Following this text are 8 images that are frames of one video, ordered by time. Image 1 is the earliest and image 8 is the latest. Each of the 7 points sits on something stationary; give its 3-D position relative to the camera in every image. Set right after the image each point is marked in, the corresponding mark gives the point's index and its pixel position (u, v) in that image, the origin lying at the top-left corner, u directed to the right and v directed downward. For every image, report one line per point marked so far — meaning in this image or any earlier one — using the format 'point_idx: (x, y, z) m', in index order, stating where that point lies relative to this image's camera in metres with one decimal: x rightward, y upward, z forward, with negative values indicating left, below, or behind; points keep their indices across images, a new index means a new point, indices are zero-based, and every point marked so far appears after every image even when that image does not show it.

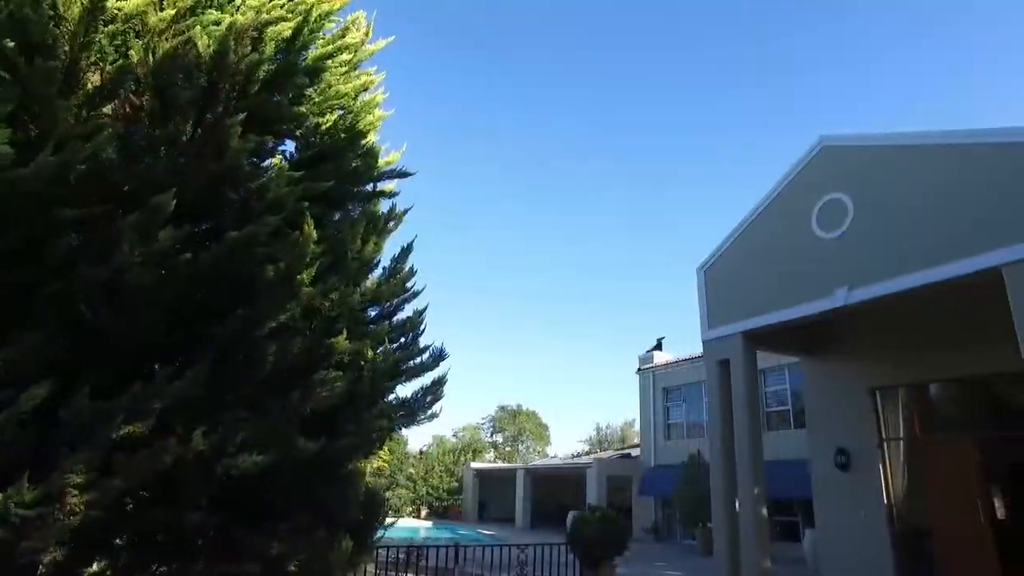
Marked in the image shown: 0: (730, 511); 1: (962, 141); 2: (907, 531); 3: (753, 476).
0: (+4.5, -4.6, +13.5) m
1: (+7.3, +2.4, +10.7) m
2: (+8.3, -5.1, +13.9) m
3: (+4.8, -3.7, +13.1) m
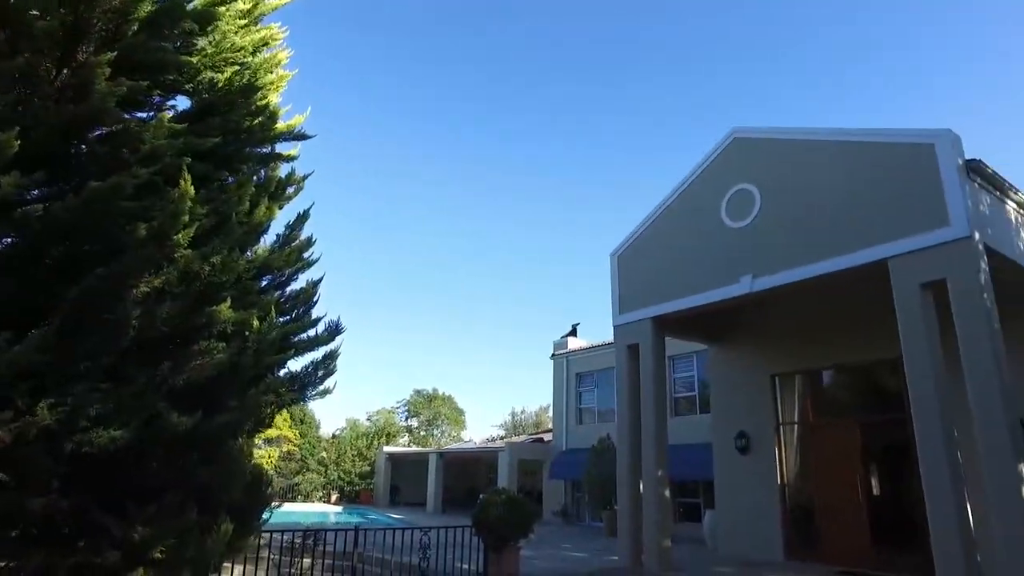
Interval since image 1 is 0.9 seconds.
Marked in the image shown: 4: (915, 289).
0: (+2.5, -4.3, +13.8) m
1: (+5.9, +2.5, +11.1) m
2: (+6.3, -4.9, +14.6) m
3: (+2.9, -3.5, +13.4) m
4: (+6.1, 0.0, +10.0) m
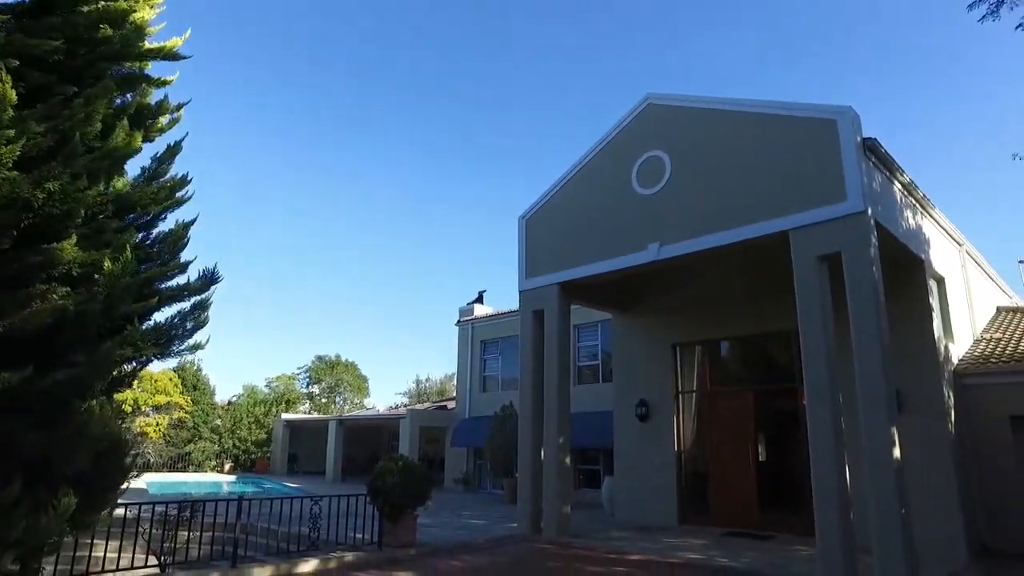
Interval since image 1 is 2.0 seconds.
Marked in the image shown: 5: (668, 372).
0: (+0.5, -3.5, +13.7) m
1: (+4.4, +3.0, +11.3) m
2: (+4.0, -4.3, +15.1) m
3: (+0.9, -2.8, +13.3) m
4: (+4.7, +0.4, +10.2) m
5: (+3.7, -2.0, +15.7) m
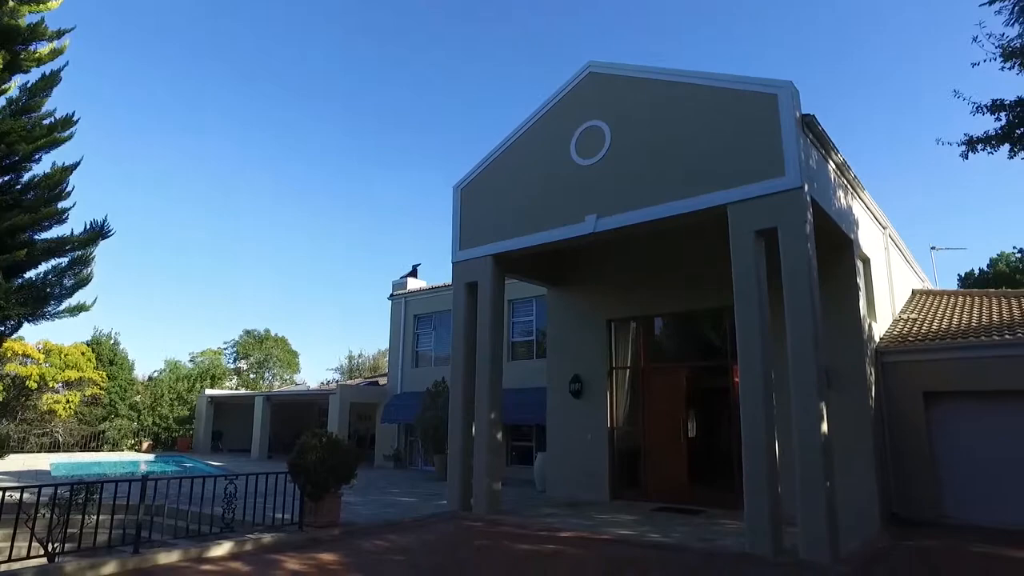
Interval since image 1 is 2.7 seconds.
0: (-0.9, -3.0, +13.4) m
1: (+3.3, +3.4, +11.1) m
2: (+2.5, -3.7, +15.1) m
3: (-0.4, -2.2, +13.0) m
4: (+3.6, +0.8, +10.1) m
5: (+2.1, -1.4, +15.6) m
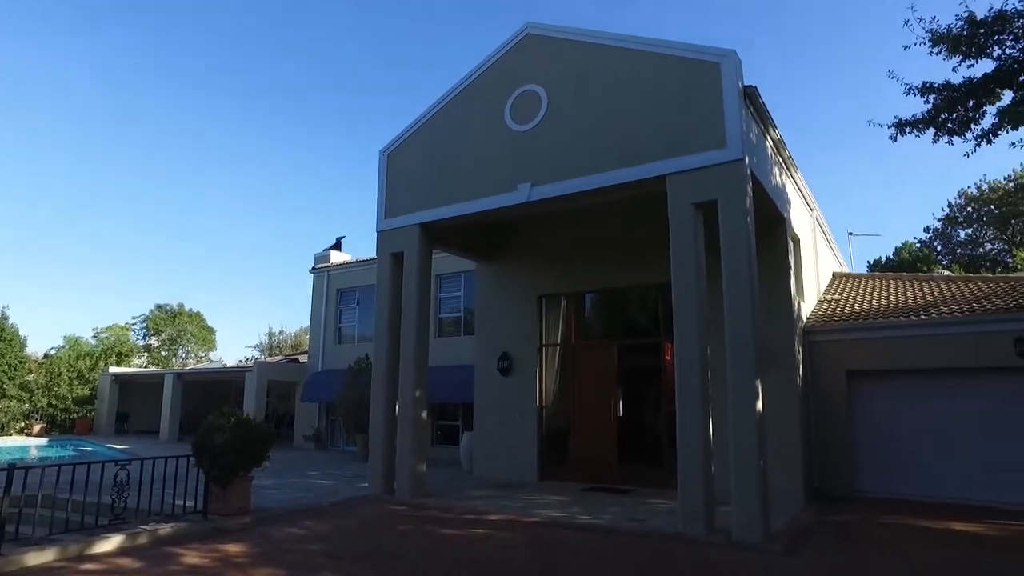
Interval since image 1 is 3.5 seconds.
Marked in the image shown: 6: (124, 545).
0: (-2.3, -2.4, +12.6) m
1: (+2.2, +3.8, +10.6) m
2: (+0.8, -3.2, +14.7) m
3: (-1.8, -1.7, +12.3) m
4: (+2.6, +1.2, +9.8) m
5: (+0.4, -0.8, +15.1) m
6: (-4.9, -3.2, +8.3) m
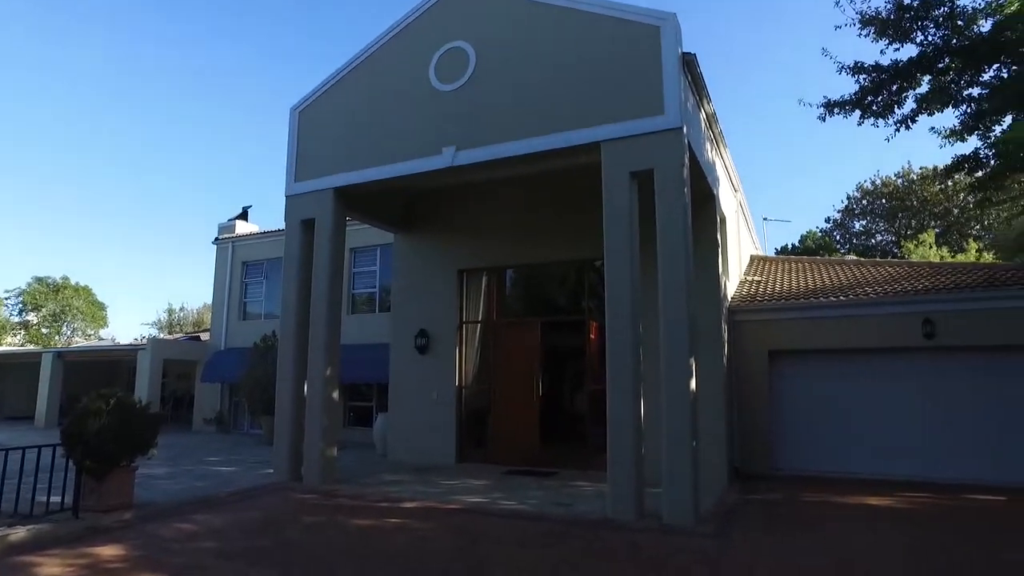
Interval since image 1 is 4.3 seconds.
0: (-3.8, -1.9, +11.6) m
1: (+1.2, +4.2, +10.0) m
2: (-0.9, -2.6, +14.1) m
3: (-3.2, -1.2, +11.3) m
4: (+1.6, +1.6, +9.3) m
5: (-1.3, -0.3, +14.4) m
6: (-5.8, -2.8, +7.0) m
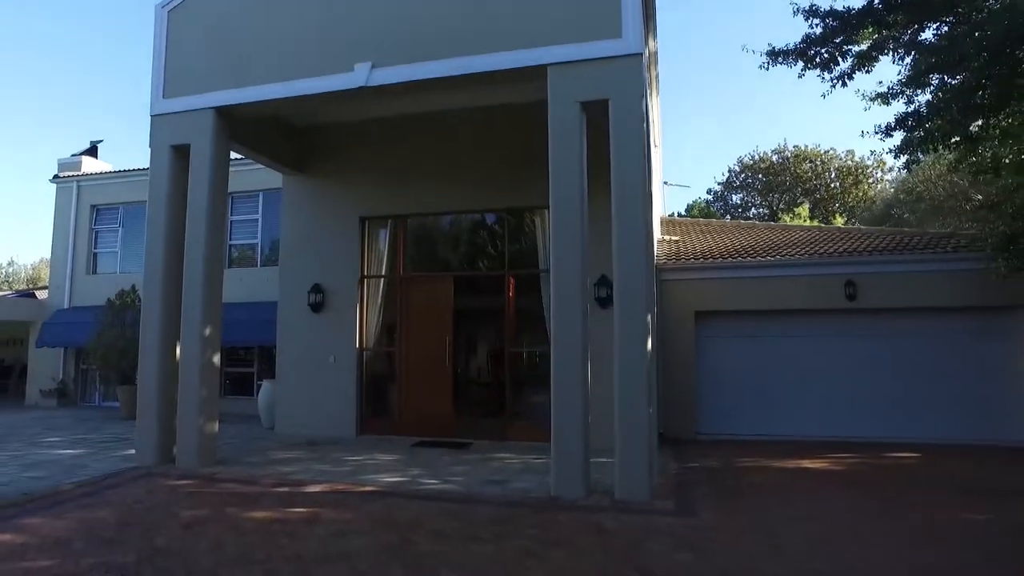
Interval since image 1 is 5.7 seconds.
0: (-5.0, -1.0, +9.5) m
1: (+0.3, +4.9, +8.6) m
2: (-2.6, -1.7, +12.5) m
3: (-4.3, -0.3, +9.3) m
4: (+0.8, +2.2, +8.1) m
5: (-3.0, +0.7, +12.6) m
6: (-6.2, -2.2, +4.7) m
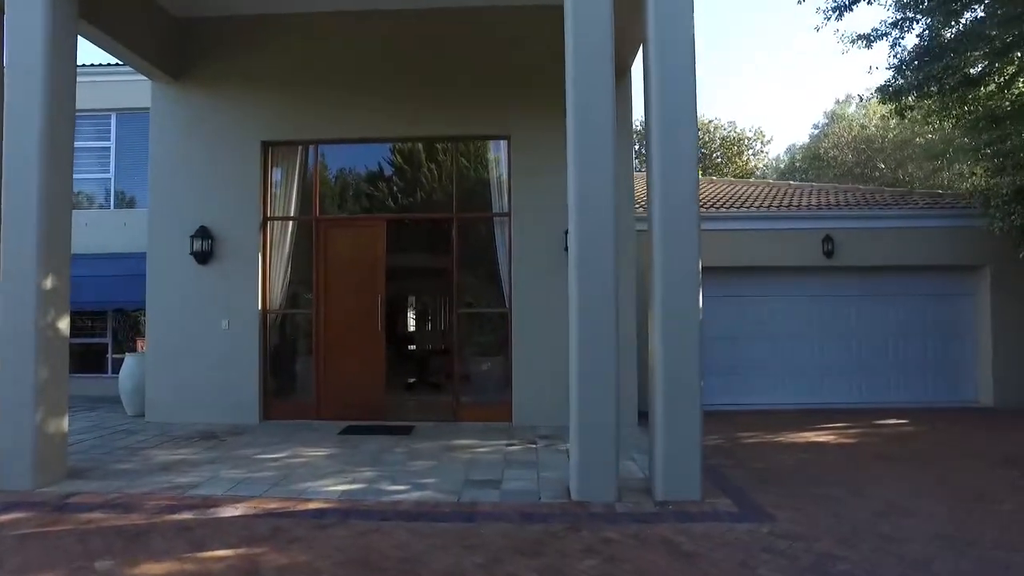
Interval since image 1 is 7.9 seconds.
0: (-5.2, -0.4, +6.4) m
1: (+0.3, +5.5, +6.2) m
2: (-3.4, -0.9, +9.9) m
3: (-4.4, +0.3, +6.3) m
4: (+0.8, +2.8, +6.0) m
5: (-3.8, +1.5, +9.8) m
6: (-5.4, -1.7, +1.5) m
